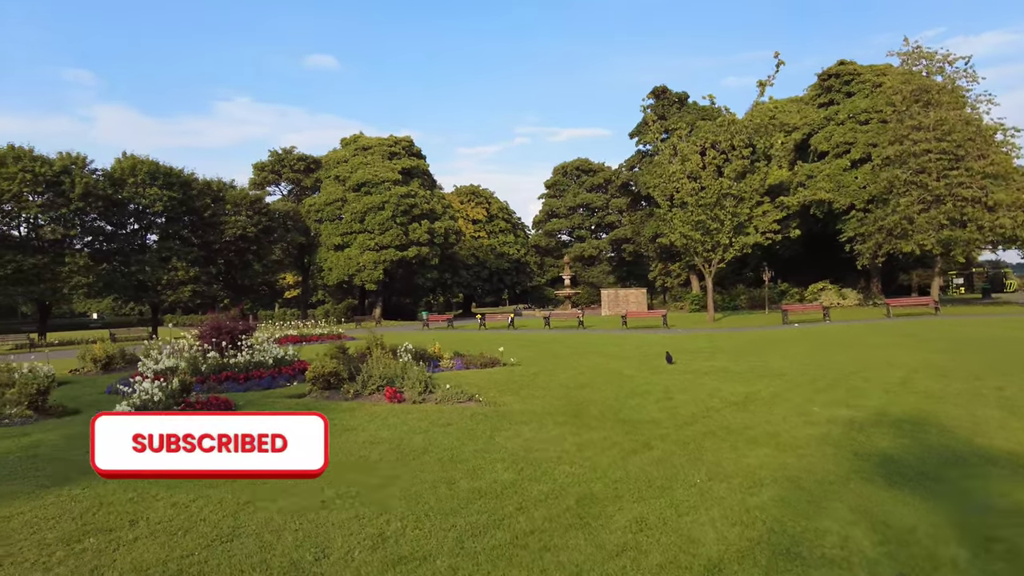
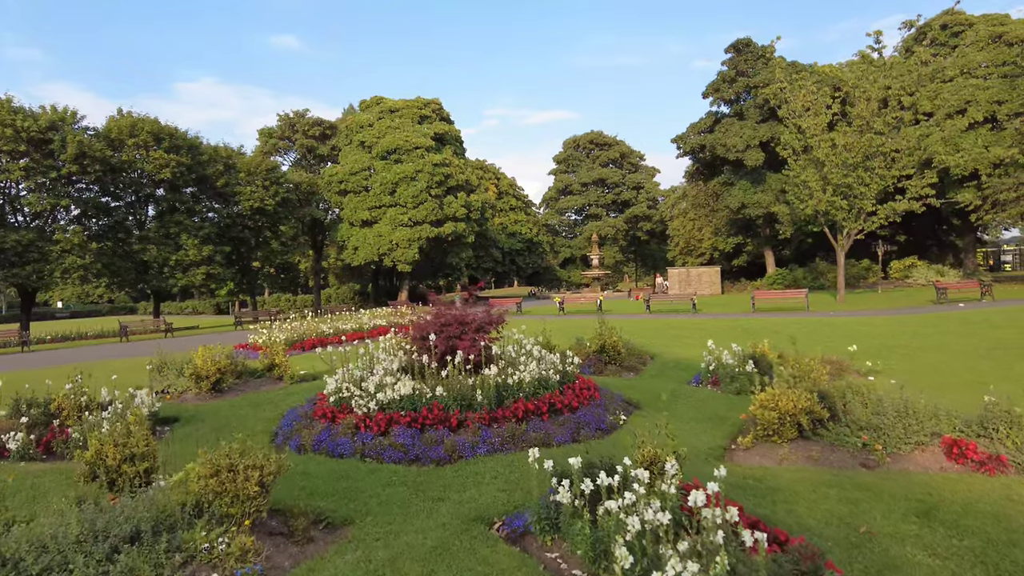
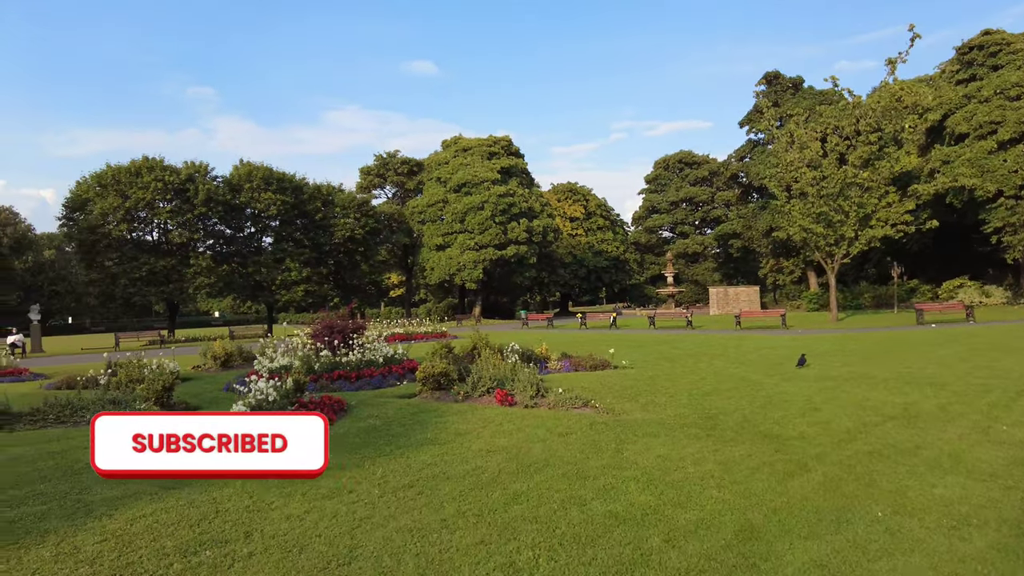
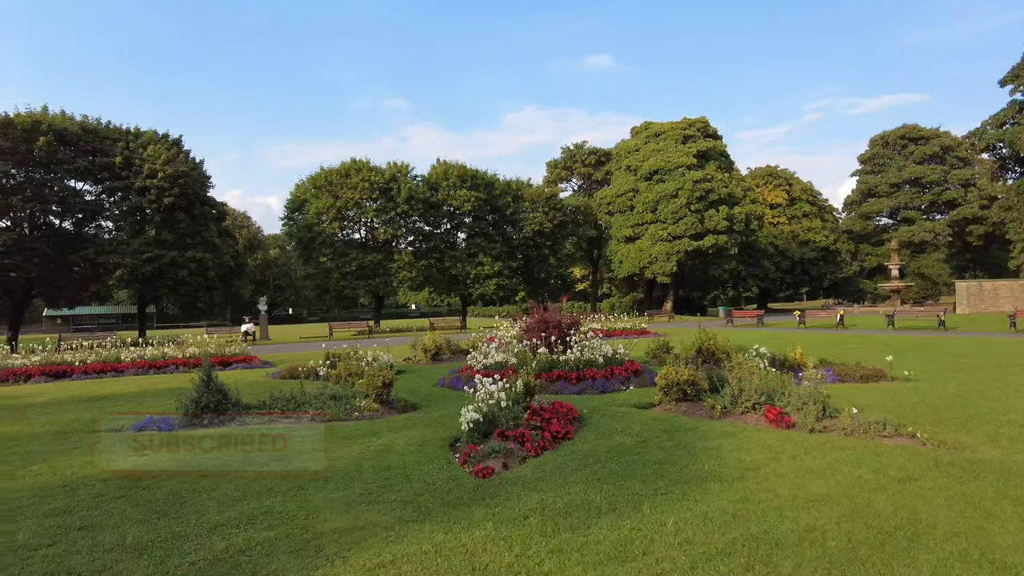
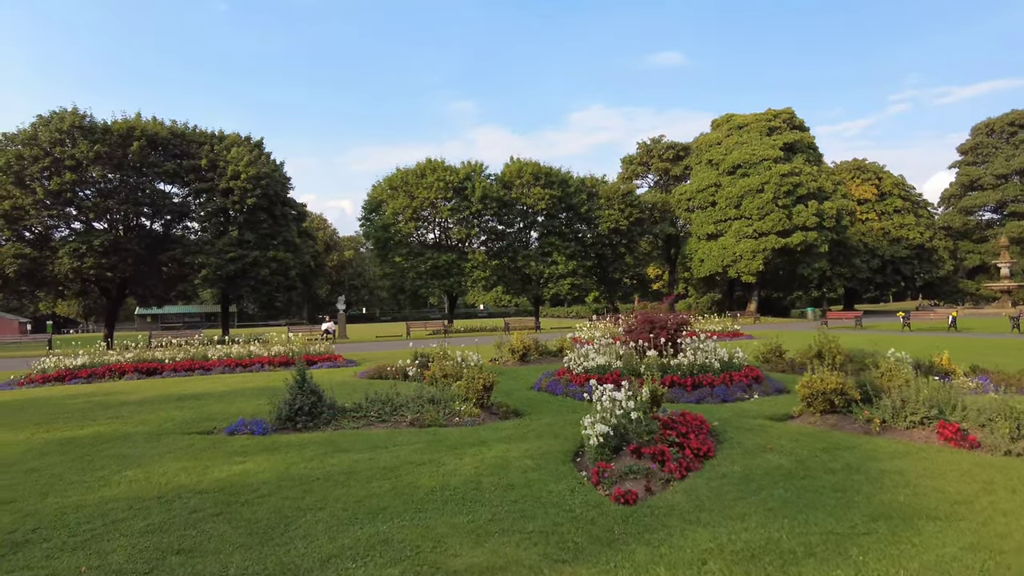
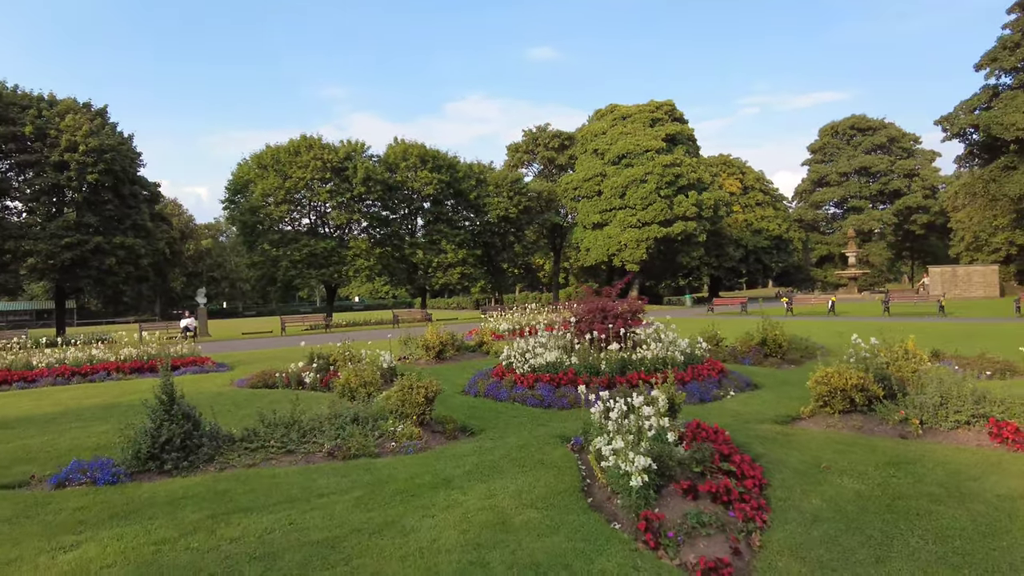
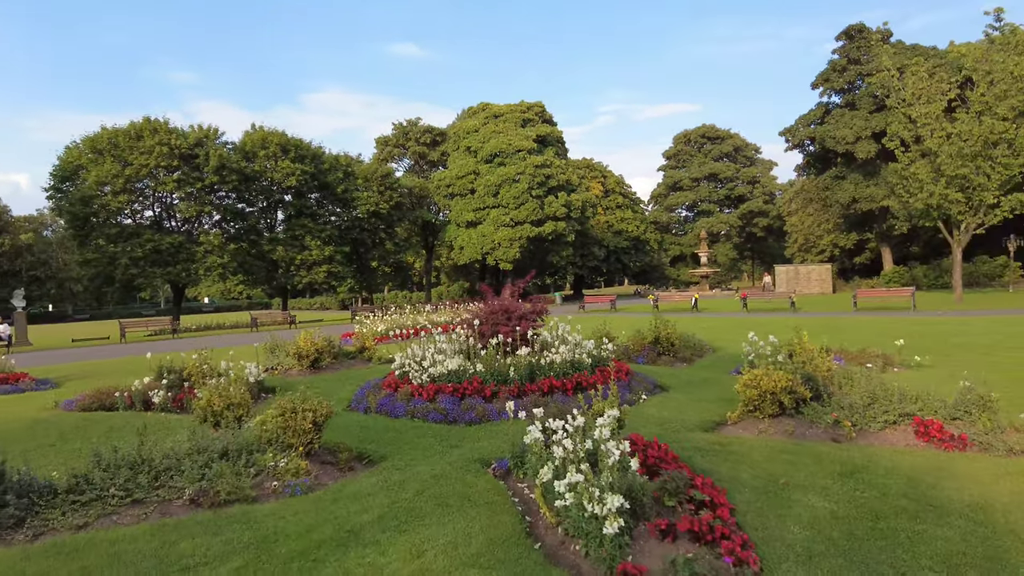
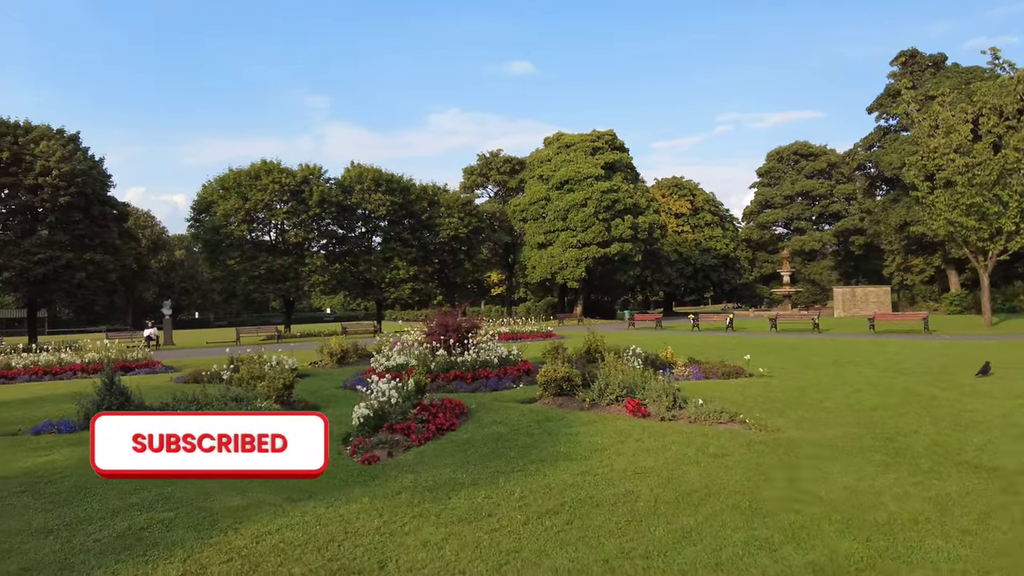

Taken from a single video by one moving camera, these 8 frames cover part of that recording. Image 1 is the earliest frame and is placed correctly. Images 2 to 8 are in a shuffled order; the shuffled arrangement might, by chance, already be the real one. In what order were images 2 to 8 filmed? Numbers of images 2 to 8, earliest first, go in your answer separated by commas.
3, 8, 4, 5, 6, 7, 2
